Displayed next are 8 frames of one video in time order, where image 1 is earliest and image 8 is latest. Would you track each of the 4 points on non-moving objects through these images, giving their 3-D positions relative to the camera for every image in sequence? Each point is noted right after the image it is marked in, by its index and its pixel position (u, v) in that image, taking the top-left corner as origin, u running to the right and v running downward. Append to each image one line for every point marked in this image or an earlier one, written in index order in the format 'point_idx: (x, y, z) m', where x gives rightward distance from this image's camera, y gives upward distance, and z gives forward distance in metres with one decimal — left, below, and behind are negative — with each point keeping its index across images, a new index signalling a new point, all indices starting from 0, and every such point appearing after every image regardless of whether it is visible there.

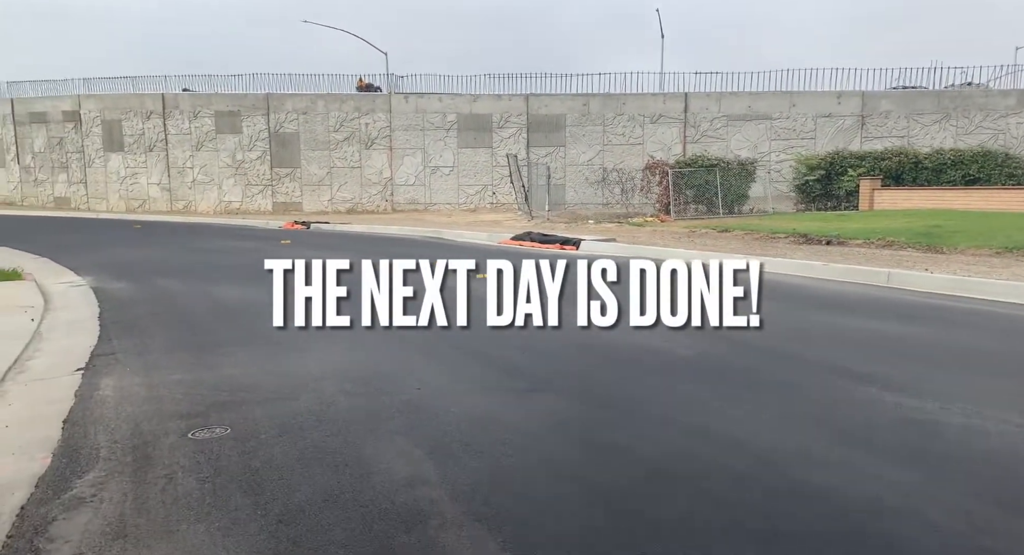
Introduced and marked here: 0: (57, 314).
0: (-5.8, -0.5, +11.3) m
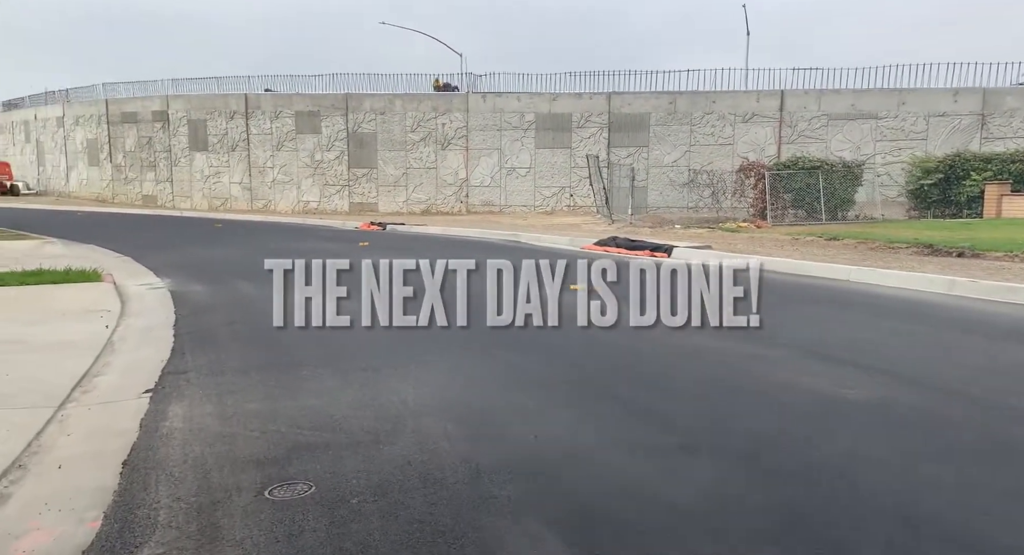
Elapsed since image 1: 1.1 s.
0: (-4.6, -0.5, +10.8) m
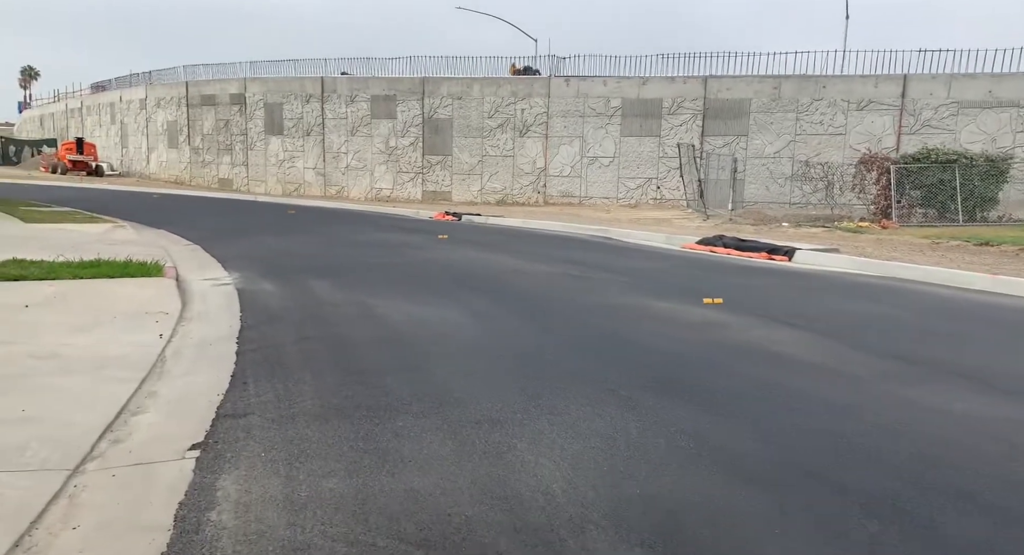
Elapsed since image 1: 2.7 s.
0: (-3.3, -0.5, +9.2) m
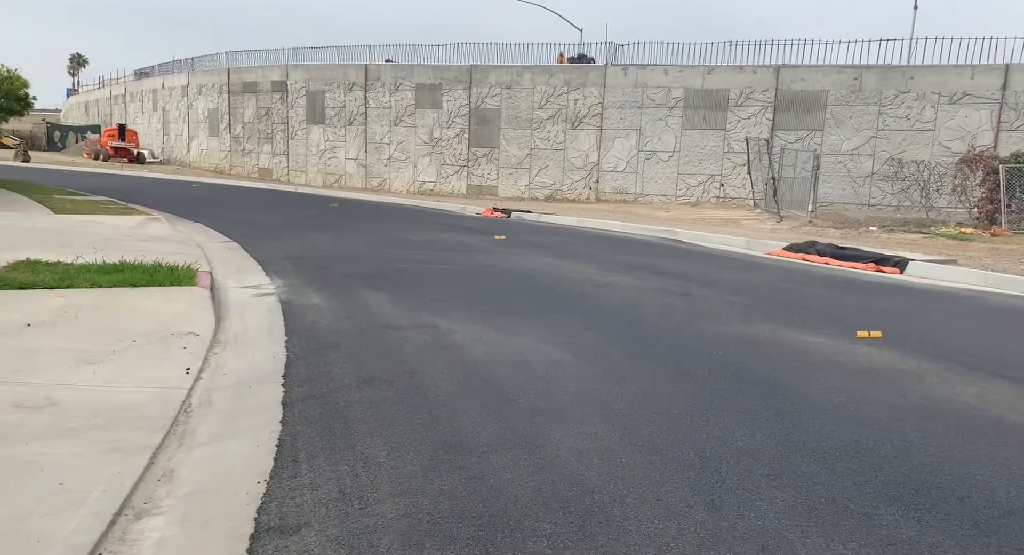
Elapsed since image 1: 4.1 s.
0: (-2.4, -0.7, +7.5) m
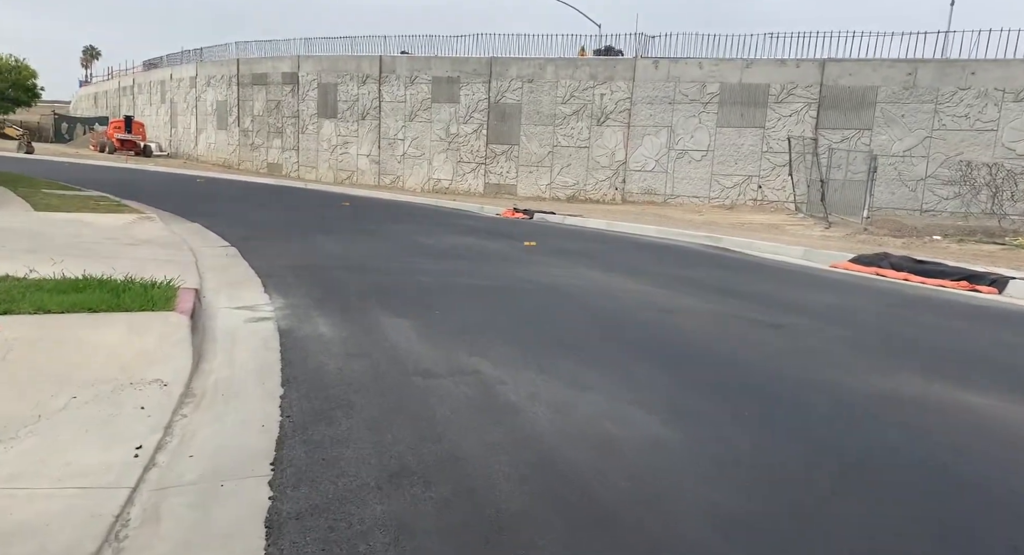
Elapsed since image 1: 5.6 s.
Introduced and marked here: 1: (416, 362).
0: (-1.9, -0.9, +5.5) m
1: (-0.8, -0.7, +7.0) m
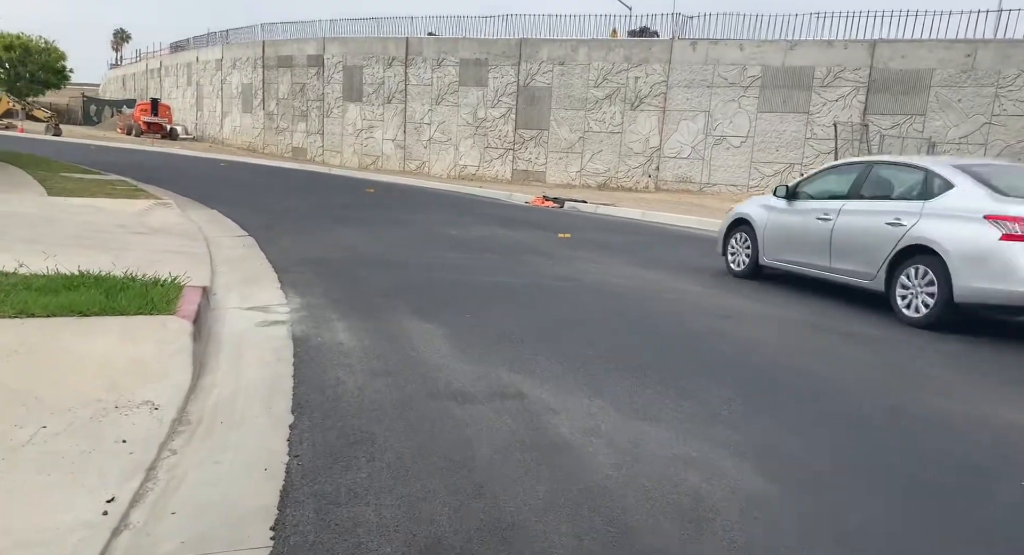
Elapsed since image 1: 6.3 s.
0: (-1.6, -0.9, +4.6) m
1: (-0.4, -0.7, +6.0) m
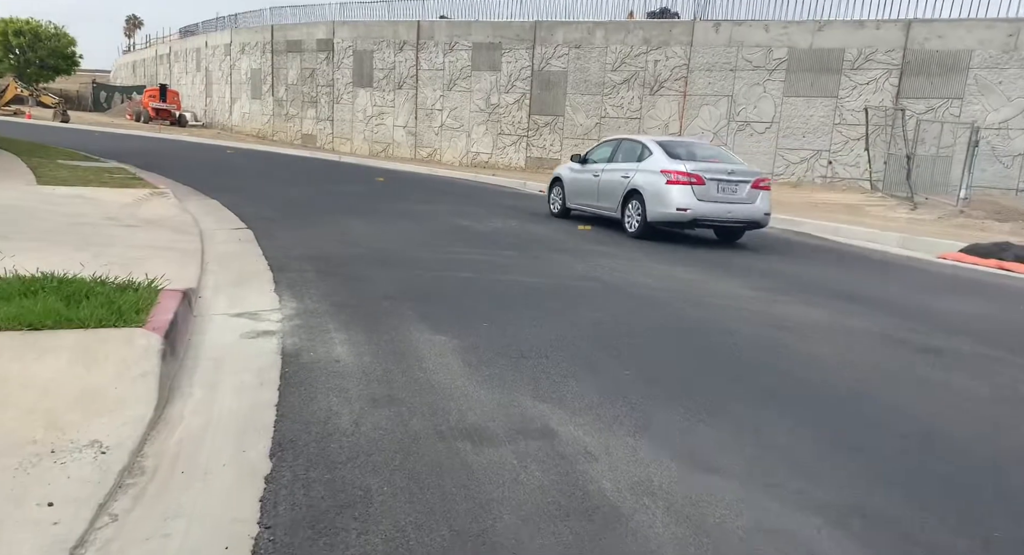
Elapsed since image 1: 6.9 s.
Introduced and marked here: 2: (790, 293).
0: (-1.5, -1.0, +3.6) m
1: (-0.3, -0.7, +5.0) m
2: (+3.0, -0.1, +9.4) m
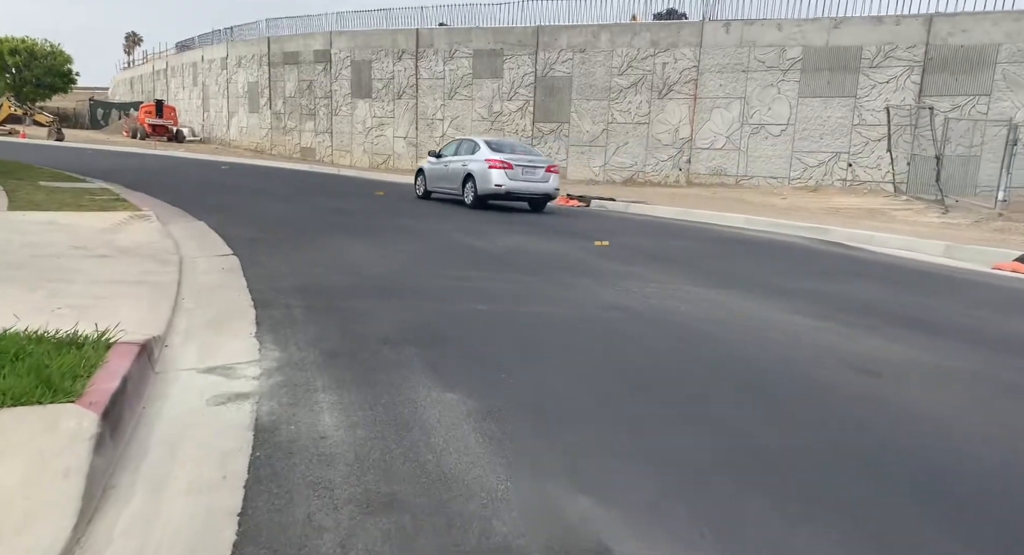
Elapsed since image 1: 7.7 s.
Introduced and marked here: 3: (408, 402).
0: (-1.4, -1.3, +2.3) m
1: (-0.1, -1.0, +3.7) m
2: (+3.1, -0.4, +8.1) m
3: (-0.6, -0.7, +5.4) m
